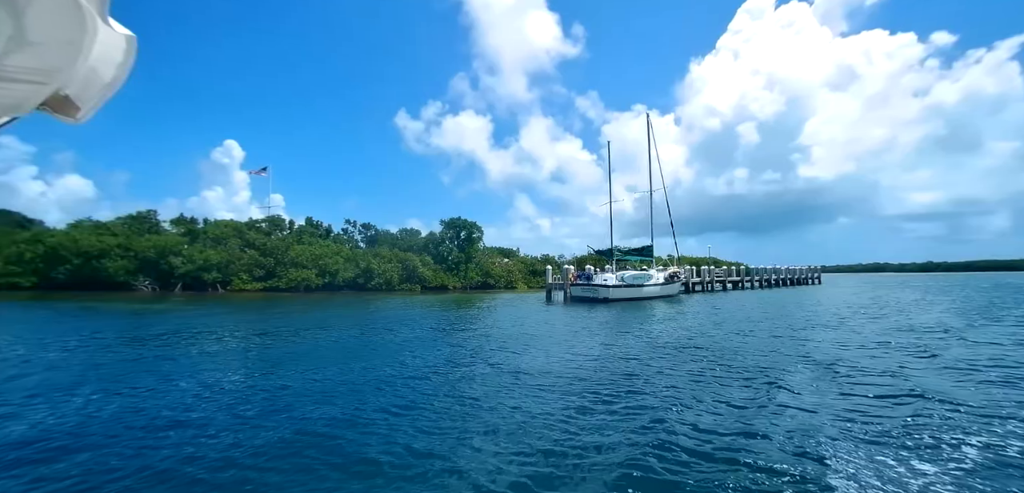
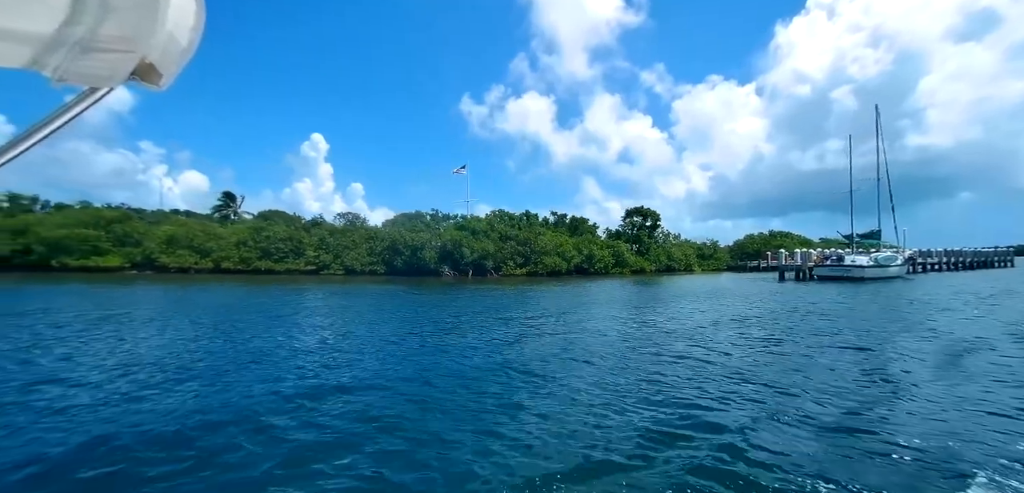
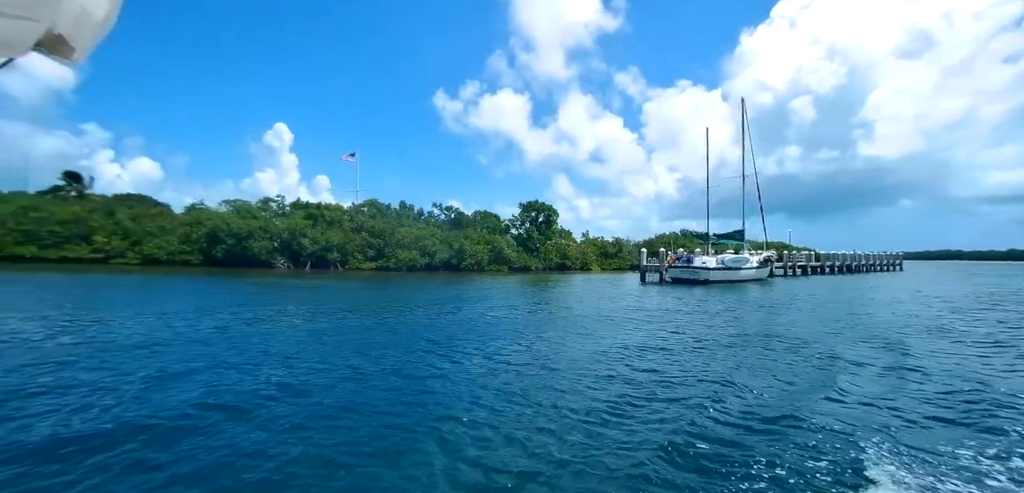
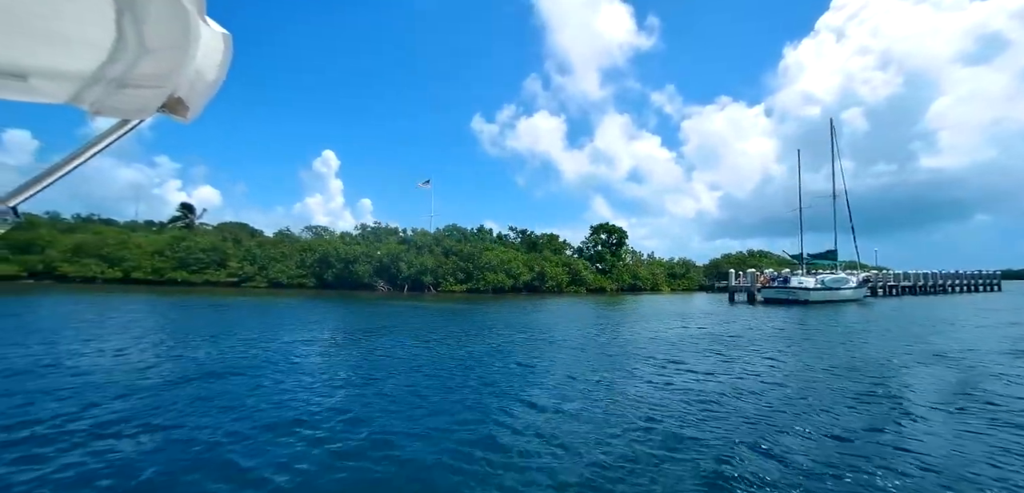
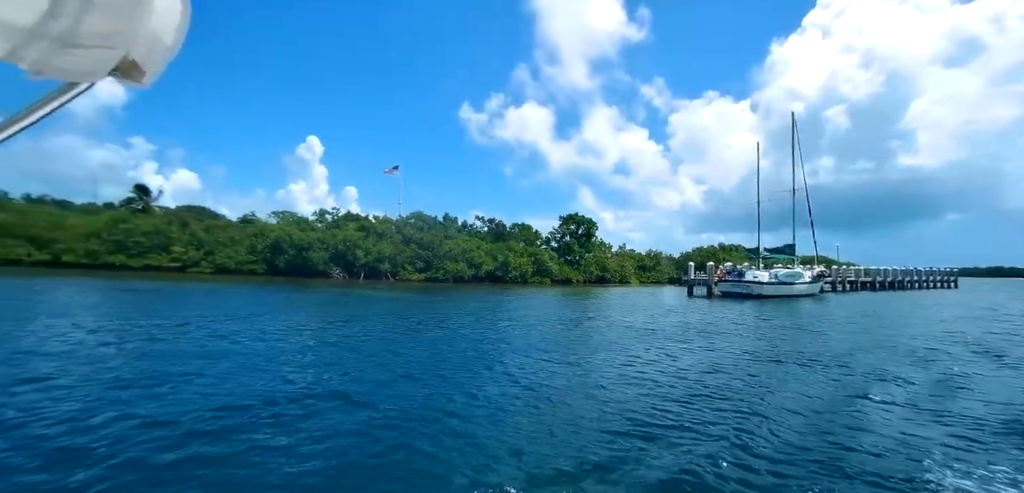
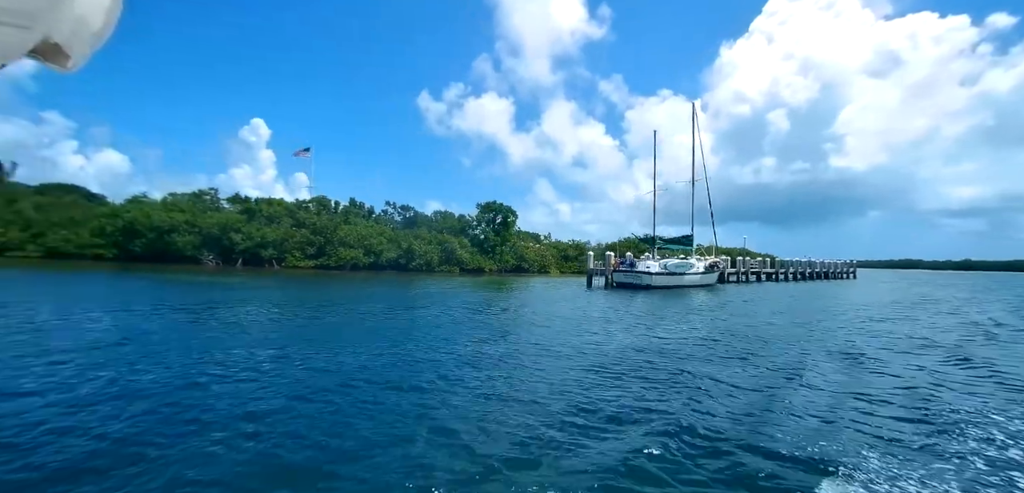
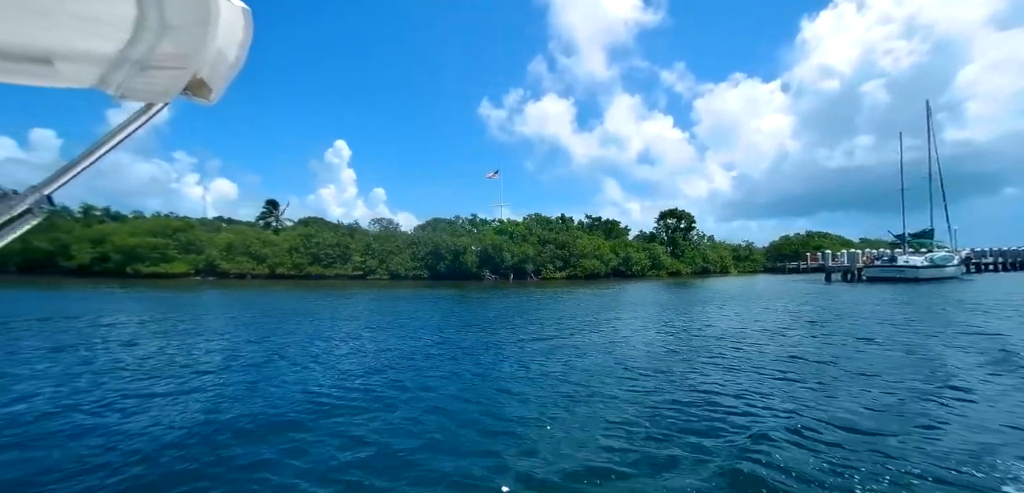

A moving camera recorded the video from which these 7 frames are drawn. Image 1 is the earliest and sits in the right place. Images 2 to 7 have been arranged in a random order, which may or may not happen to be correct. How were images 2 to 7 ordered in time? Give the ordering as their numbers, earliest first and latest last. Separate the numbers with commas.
6, 3, 5, 4, 2, 7
